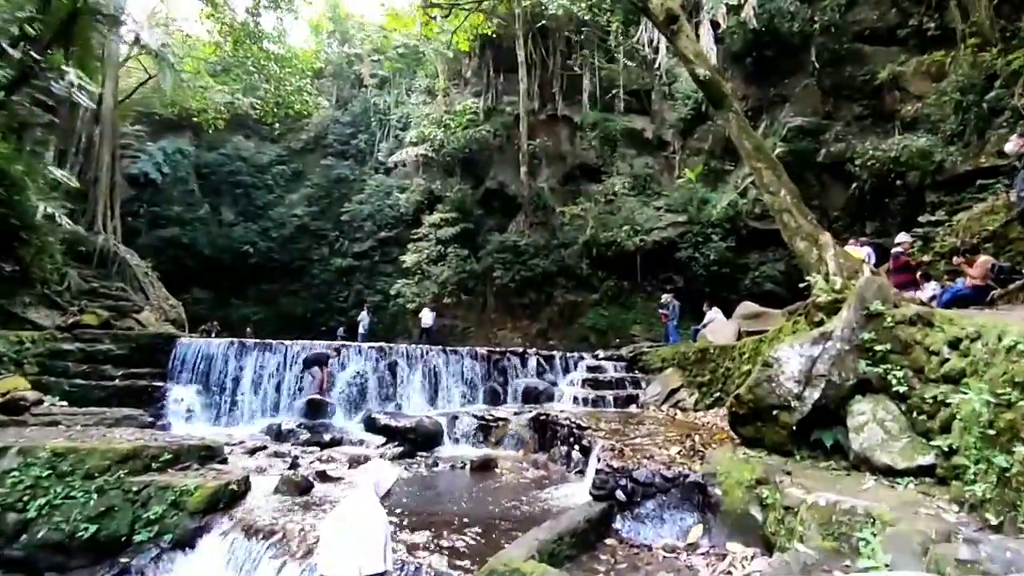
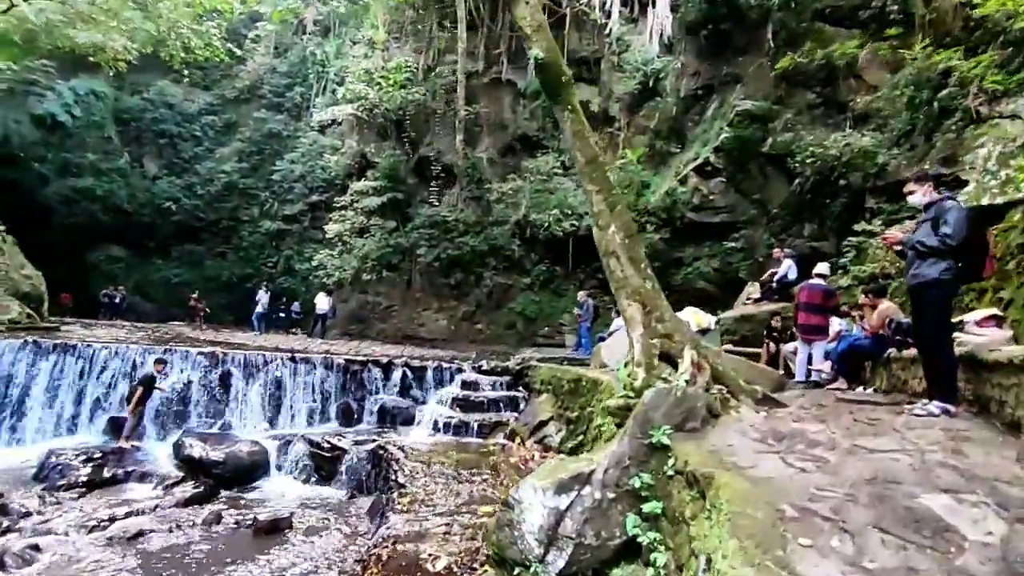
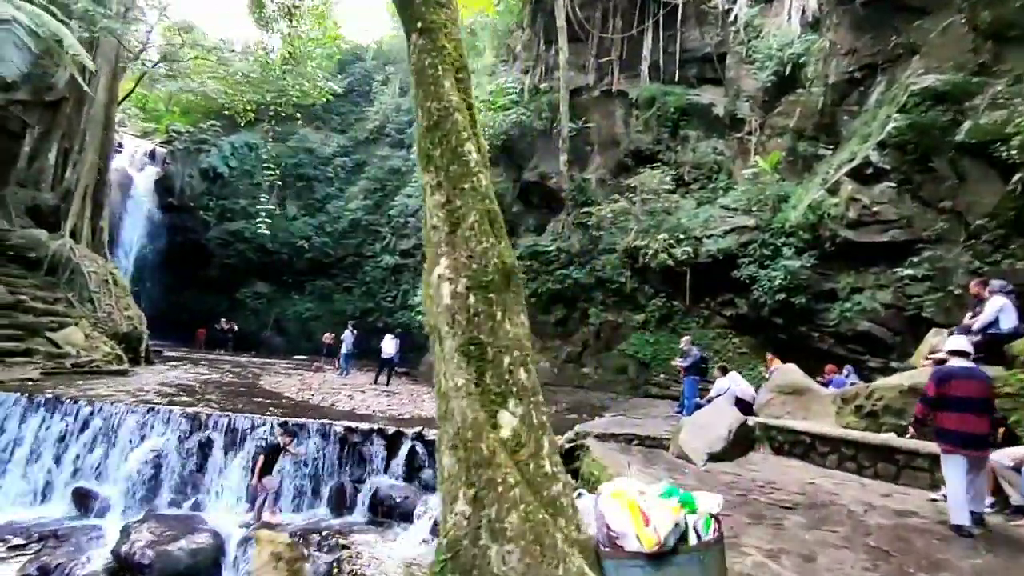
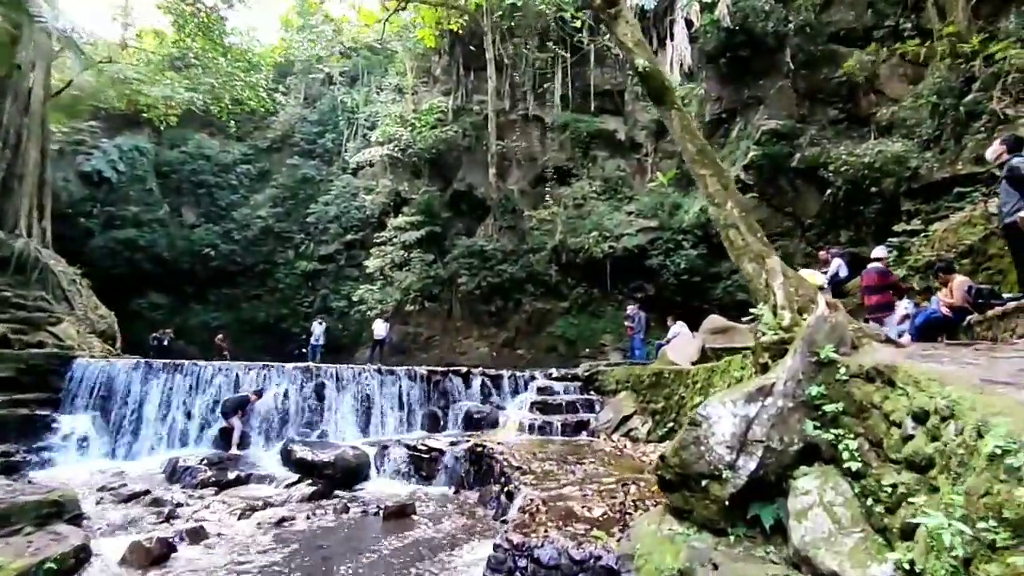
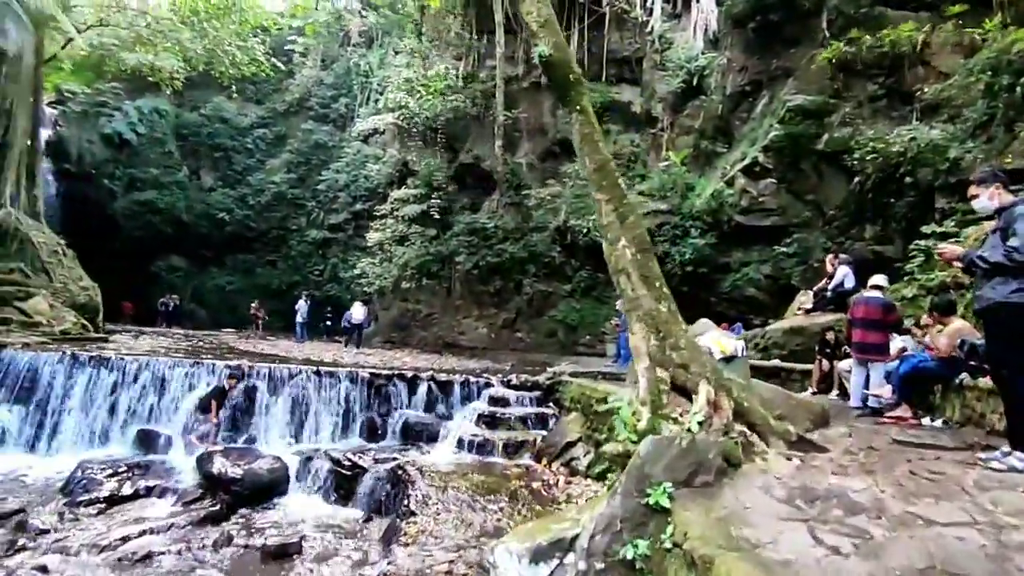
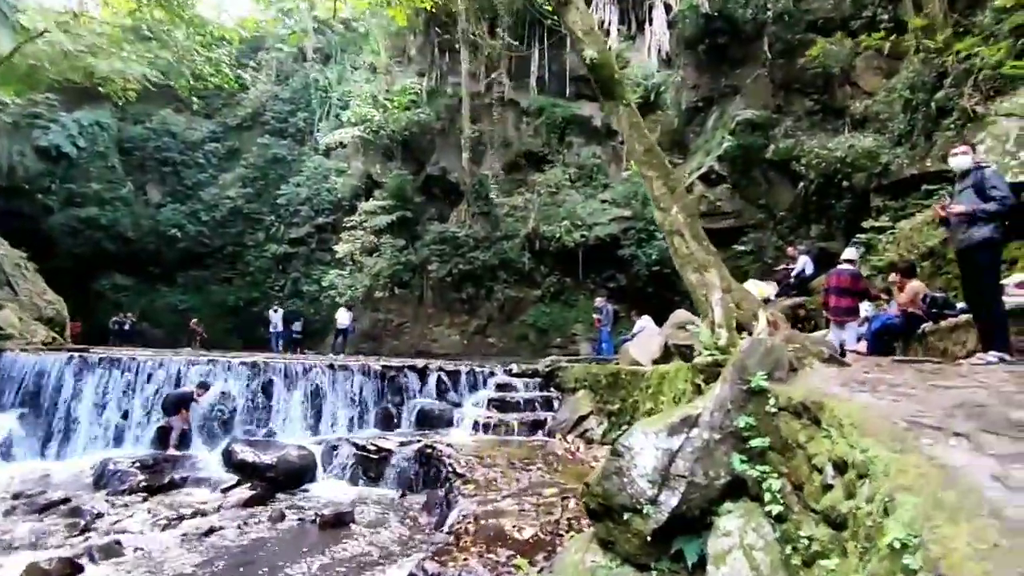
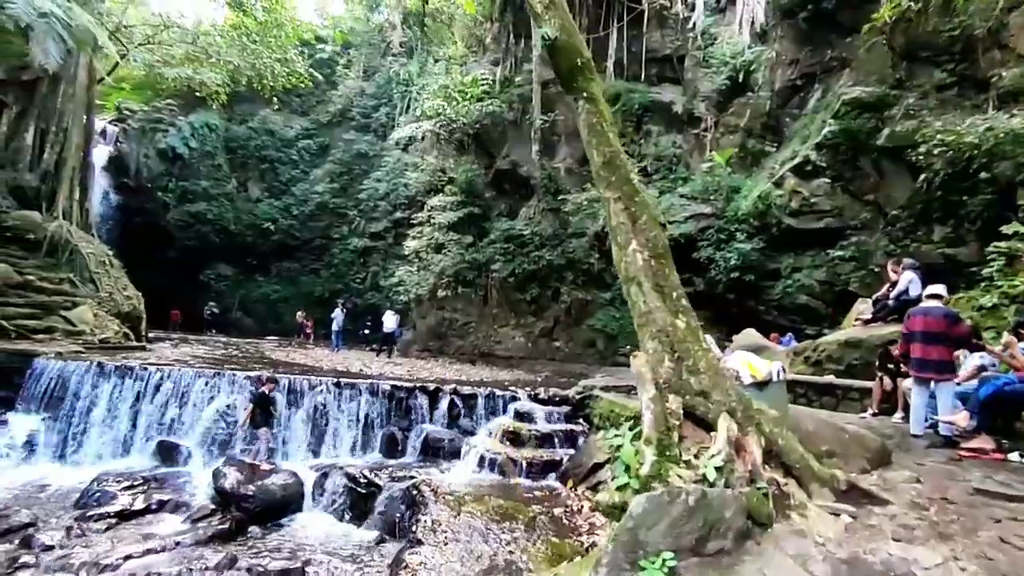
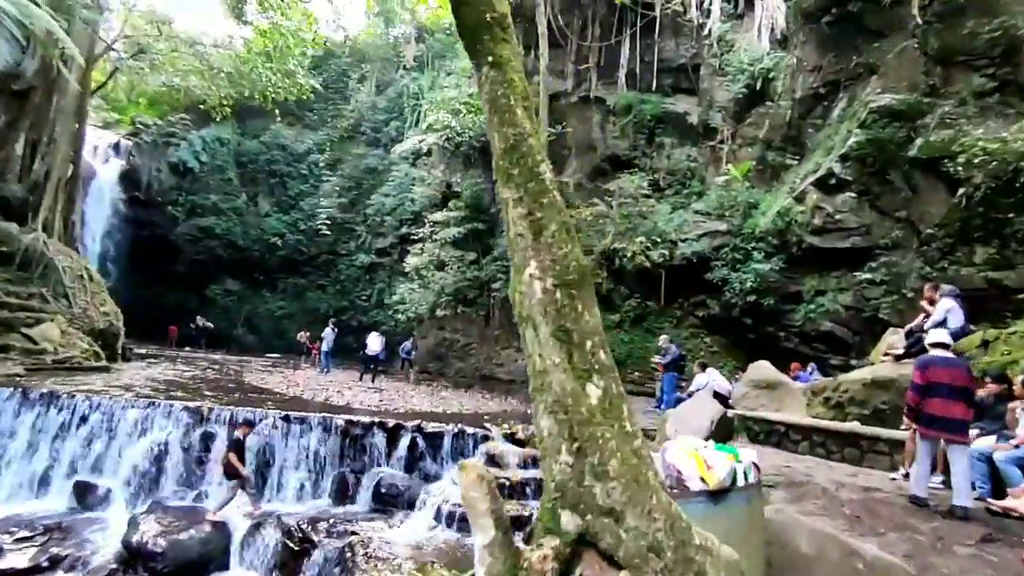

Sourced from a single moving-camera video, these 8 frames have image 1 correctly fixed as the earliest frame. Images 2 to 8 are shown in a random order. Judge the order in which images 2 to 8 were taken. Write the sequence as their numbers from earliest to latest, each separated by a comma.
4, 6, 2, 5, 7, 8, 3
